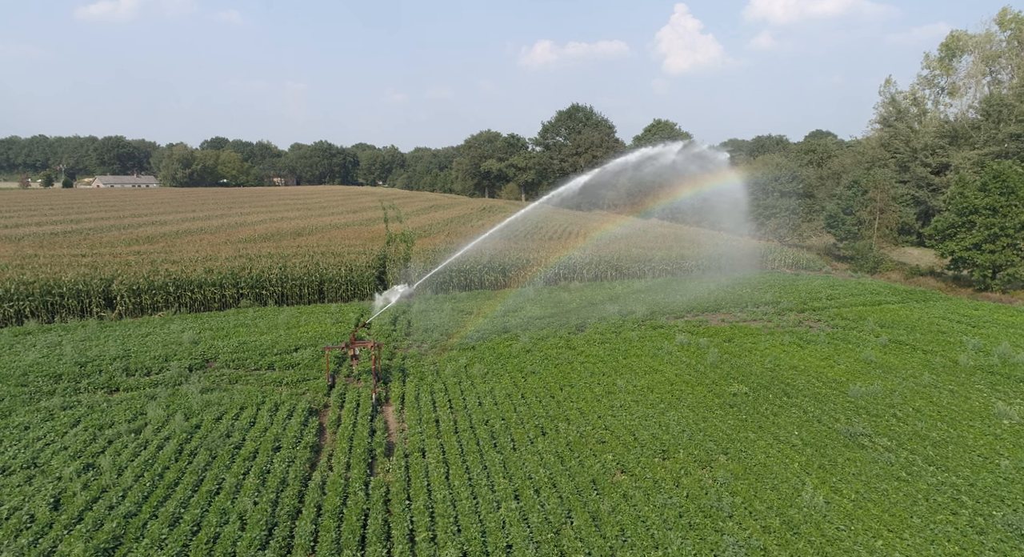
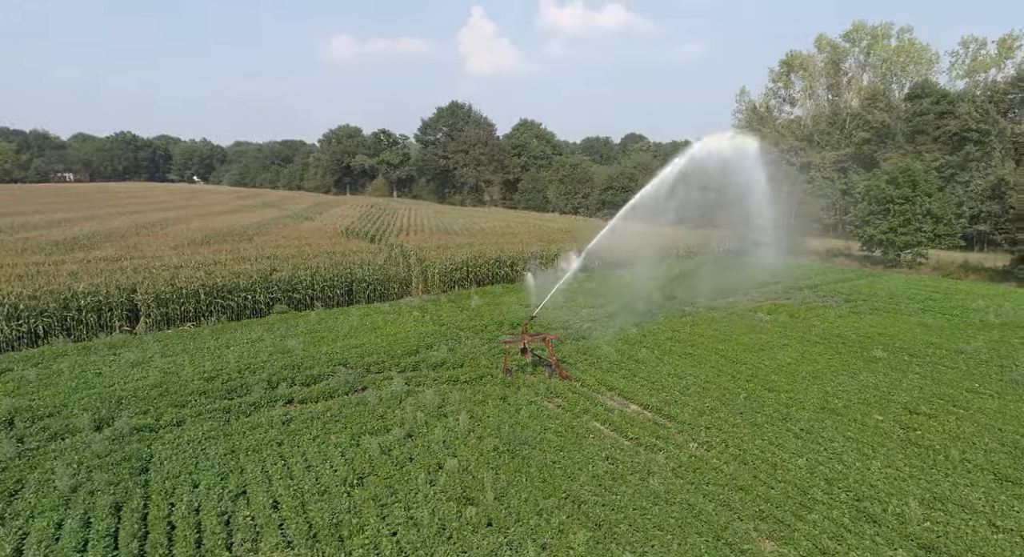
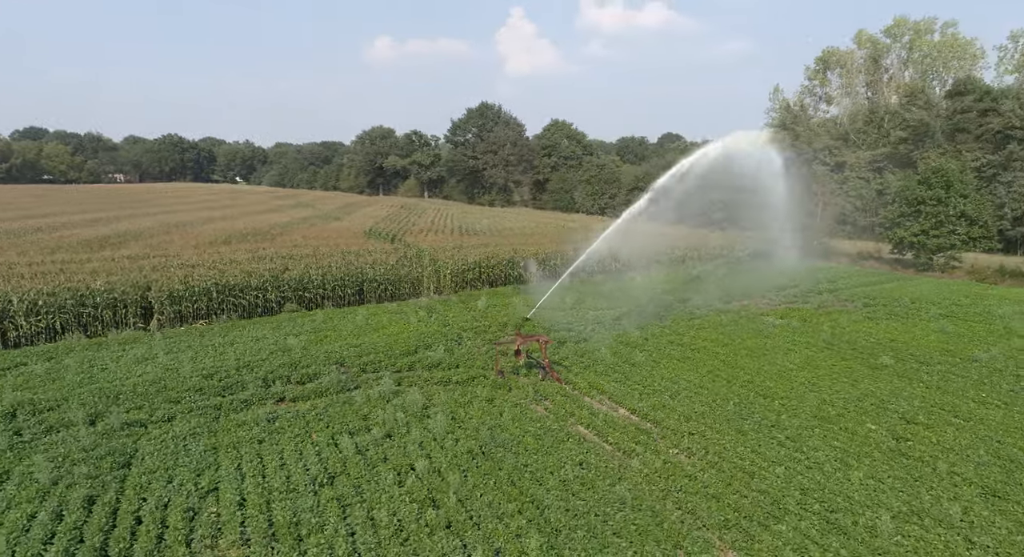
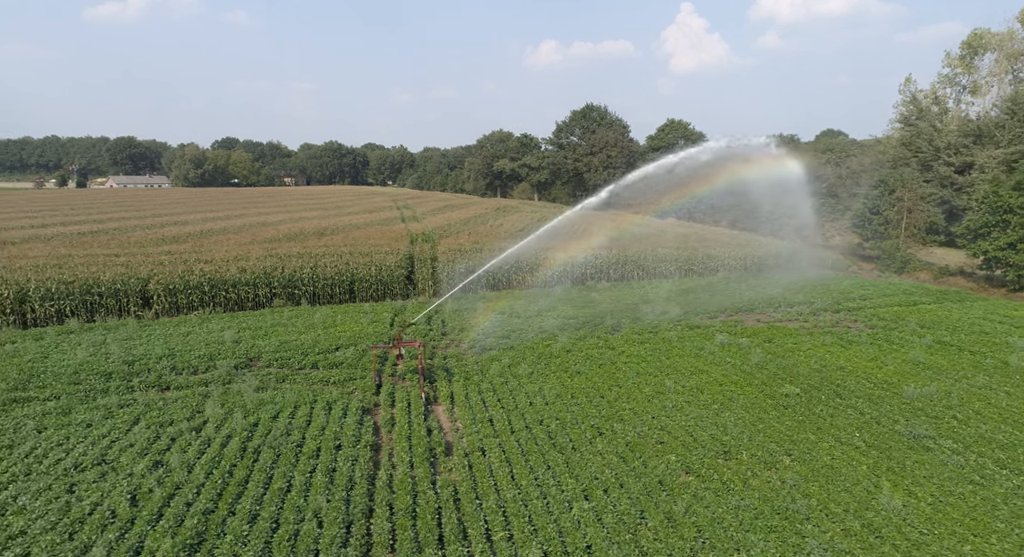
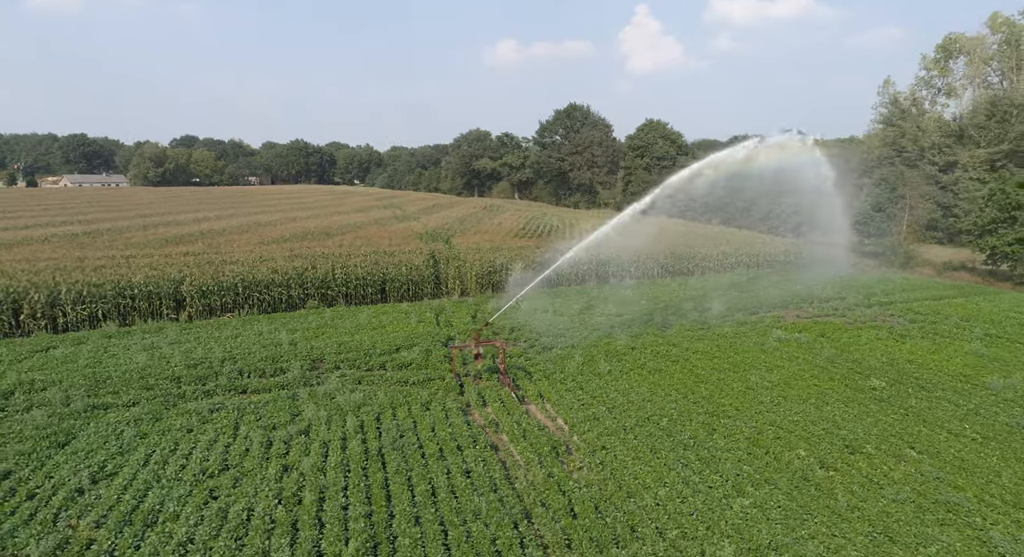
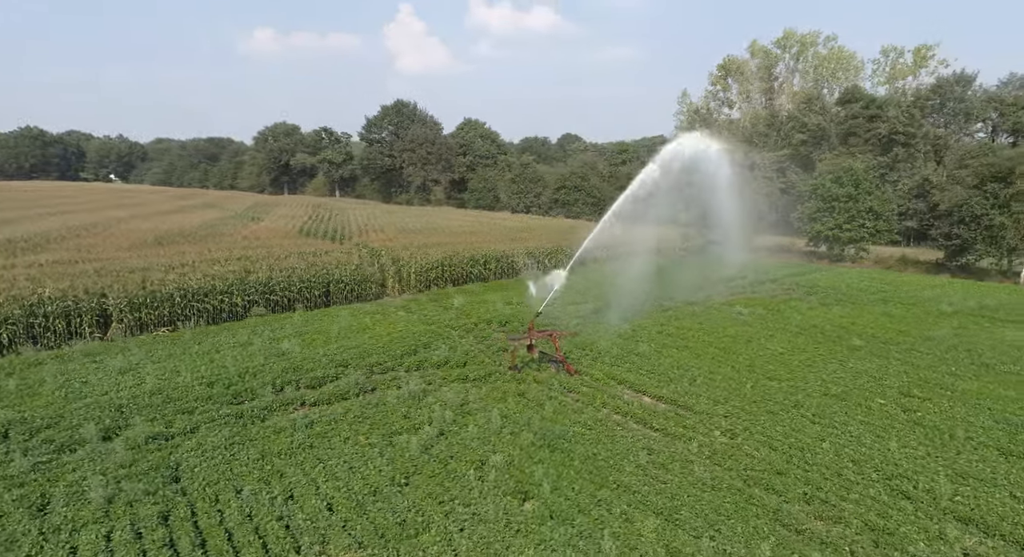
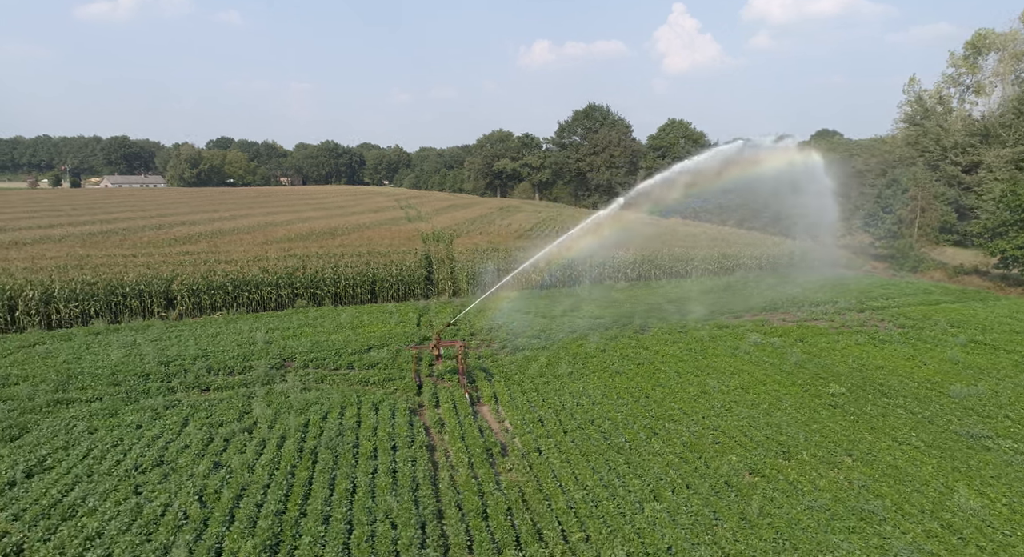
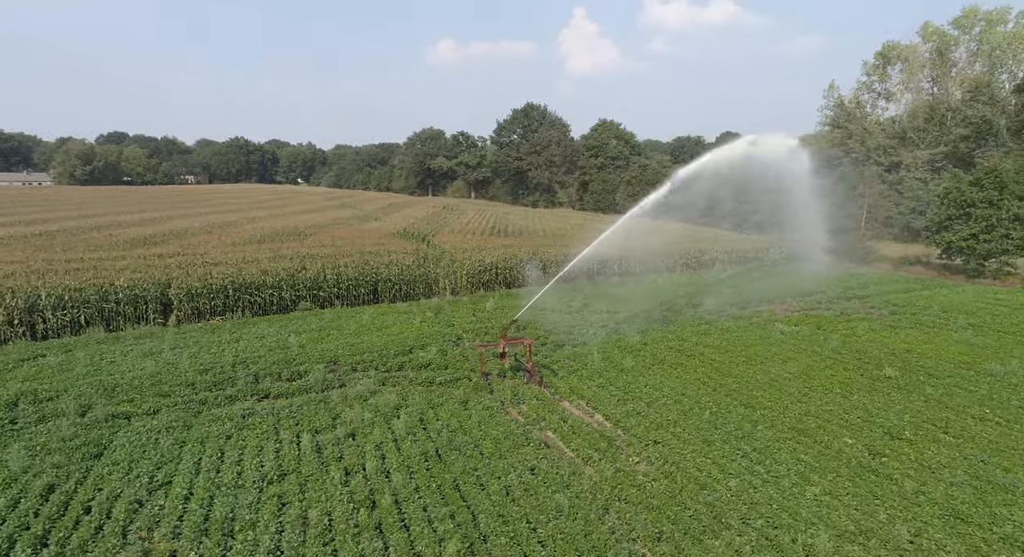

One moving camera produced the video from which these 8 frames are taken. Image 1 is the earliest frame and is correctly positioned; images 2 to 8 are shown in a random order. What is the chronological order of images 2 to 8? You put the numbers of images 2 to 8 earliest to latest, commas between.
4, 7, 5, 8, 3, 2, 6
